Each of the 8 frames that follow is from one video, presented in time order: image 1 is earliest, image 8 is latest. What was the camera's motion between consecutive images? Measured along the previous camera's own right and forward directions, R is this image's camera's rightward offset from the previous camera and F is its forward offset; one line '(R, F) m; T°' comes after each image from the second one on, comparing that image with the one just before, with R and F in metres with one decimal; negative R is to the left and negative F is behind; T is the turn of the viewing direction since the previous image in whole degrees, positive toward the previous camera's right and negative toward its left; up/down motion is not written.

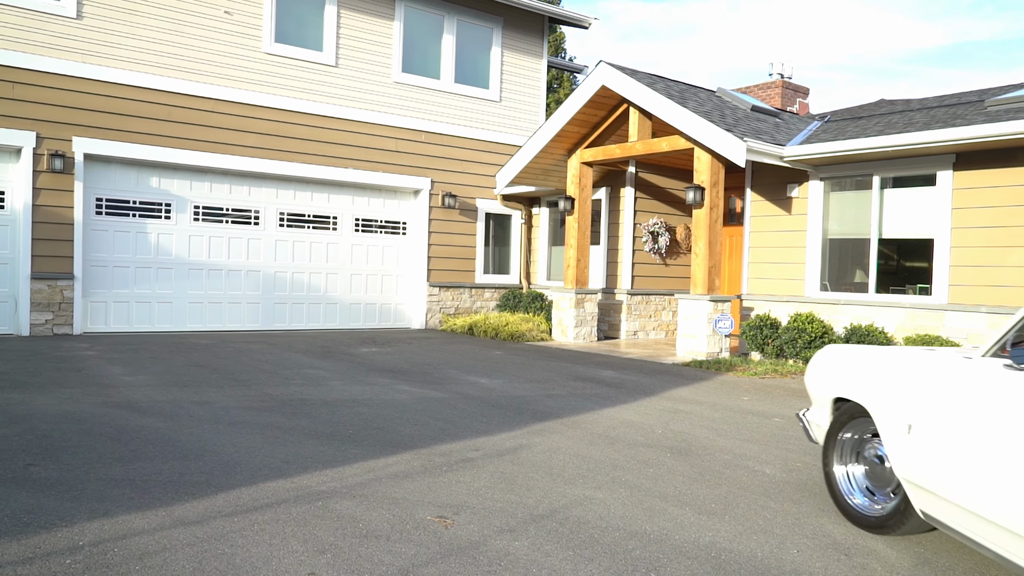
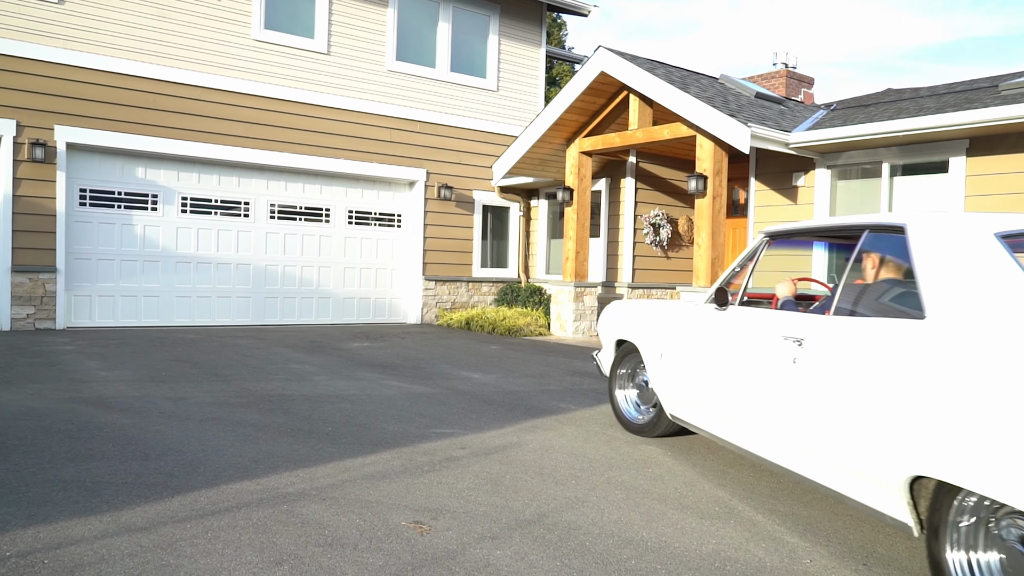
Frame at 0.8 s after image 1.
(+0.1, +0.3) m; 0°
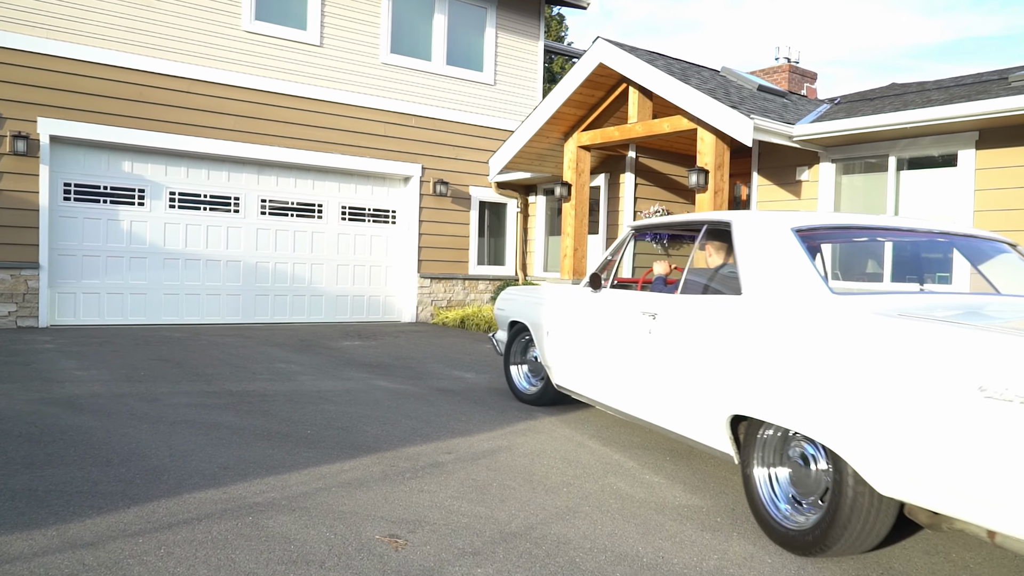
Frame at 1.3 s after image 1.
(+0.1, +0.3) m; 0°
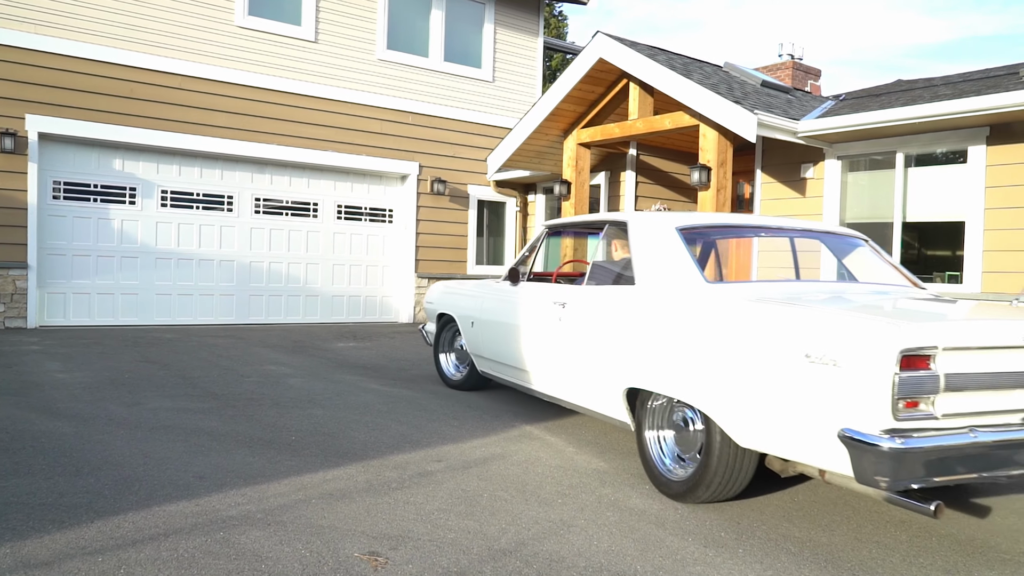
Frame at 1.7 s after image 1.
(0.0, +0.2) m; 0°
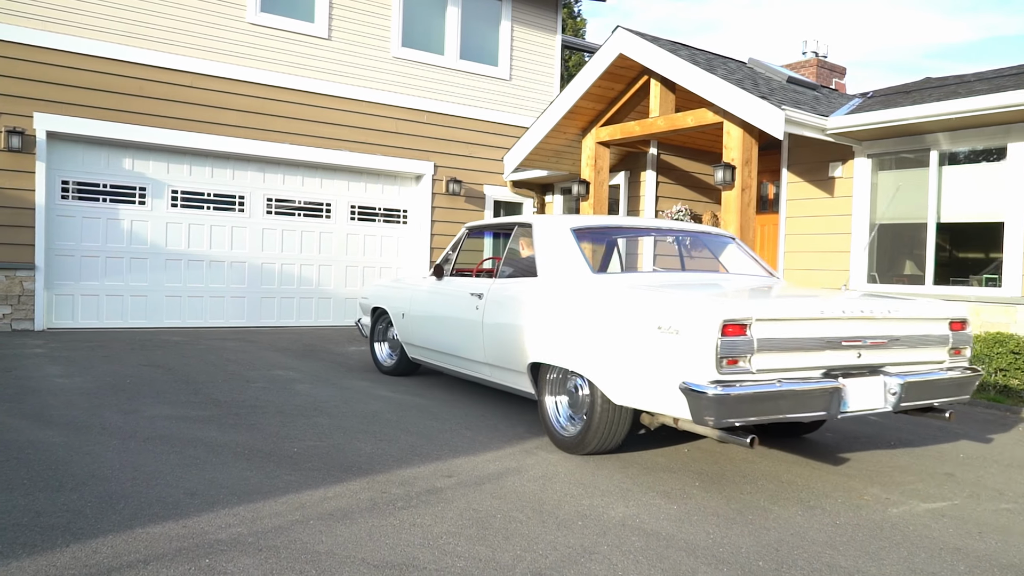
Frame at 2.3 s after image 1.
(0.0, +0.3) m; -1°
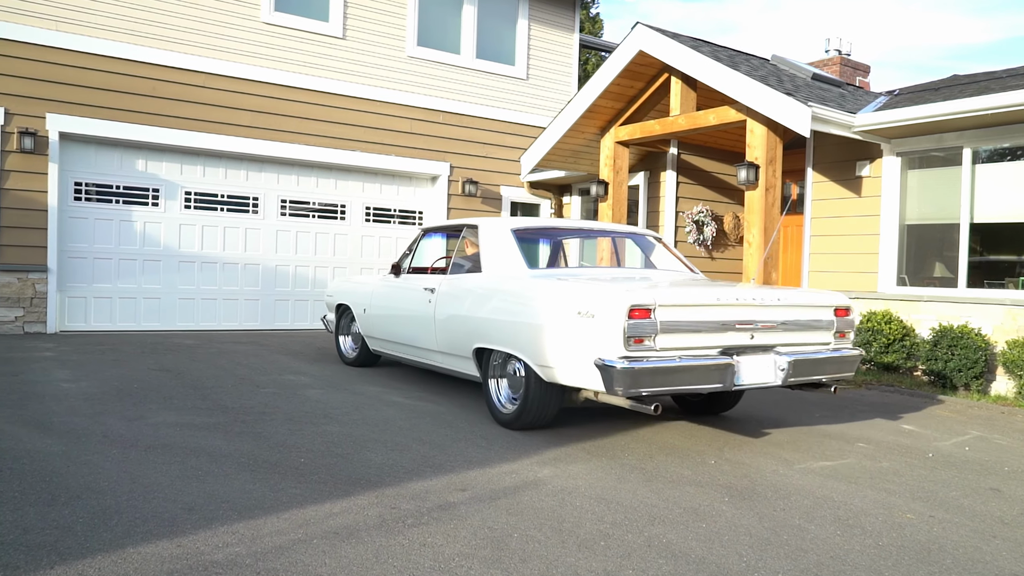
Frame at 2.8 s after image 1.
(0.0, +0.2) m; -1°
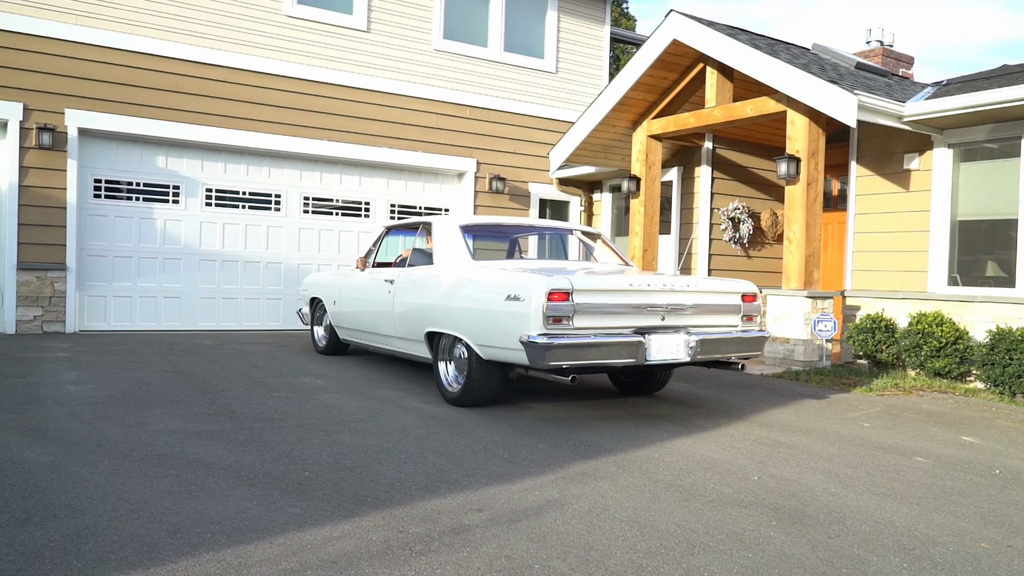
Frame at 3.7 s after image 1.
(0.0, +0.4) m; -2°
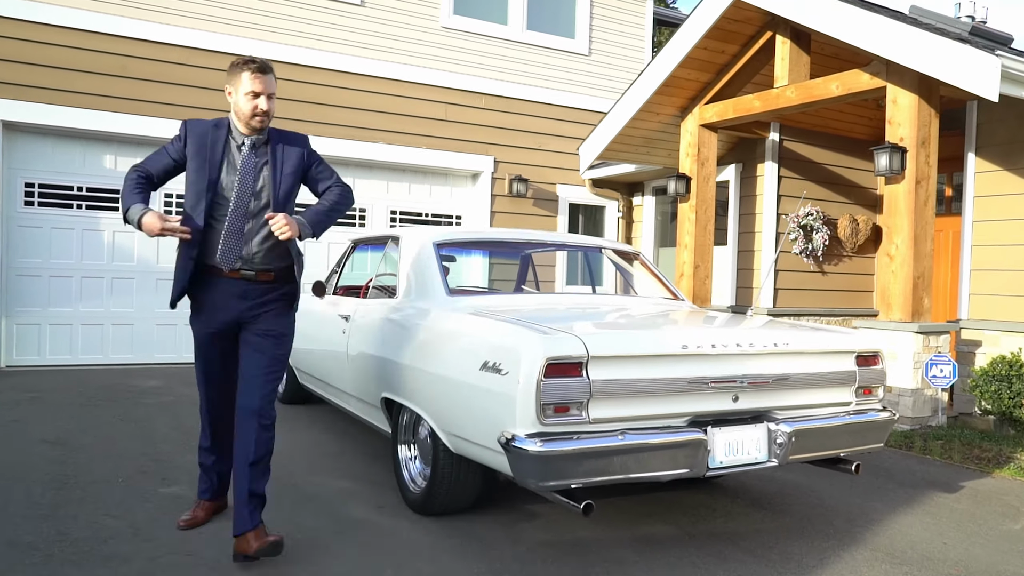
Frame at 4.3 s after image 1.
(+0.2, +1.9) m; -3°
